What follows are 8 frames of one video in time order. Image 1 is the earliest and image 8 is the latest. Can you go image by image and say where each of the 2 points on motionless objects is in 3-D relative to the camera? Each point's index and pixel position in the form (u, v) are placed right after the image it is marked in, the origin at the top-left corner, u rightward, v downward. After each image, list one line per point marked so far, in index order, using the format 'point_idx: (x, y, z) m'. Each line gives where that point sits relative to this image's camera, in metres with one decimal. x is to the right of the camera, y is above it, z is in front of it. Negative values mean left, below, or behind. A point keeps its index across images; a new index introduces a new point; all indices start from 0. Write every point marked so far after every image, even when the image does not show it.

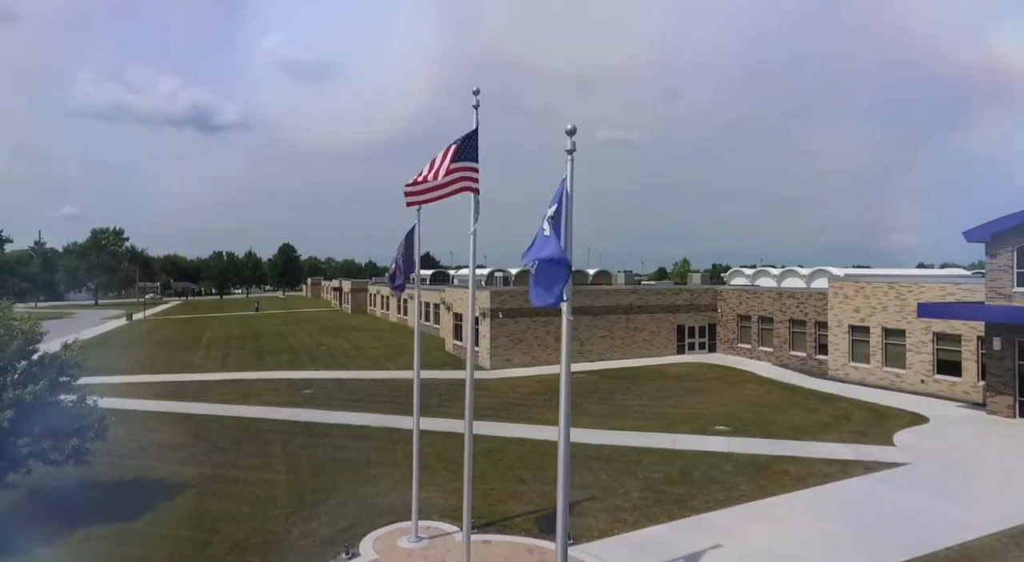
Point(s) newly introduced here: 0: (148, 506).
0: (-7.2, -4.5, +13.1) m
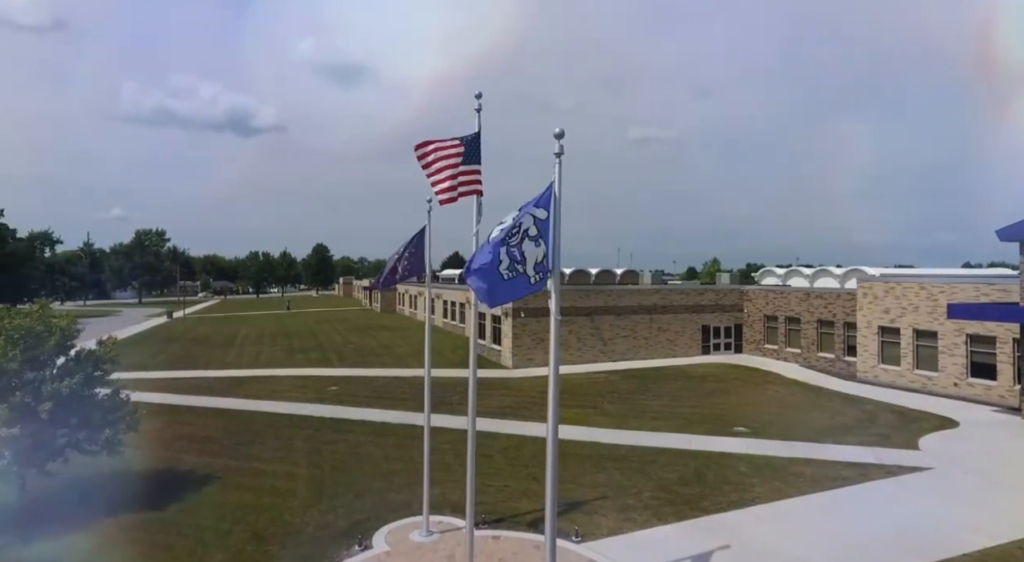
0: (-7.0, -4.5, +13.7) m
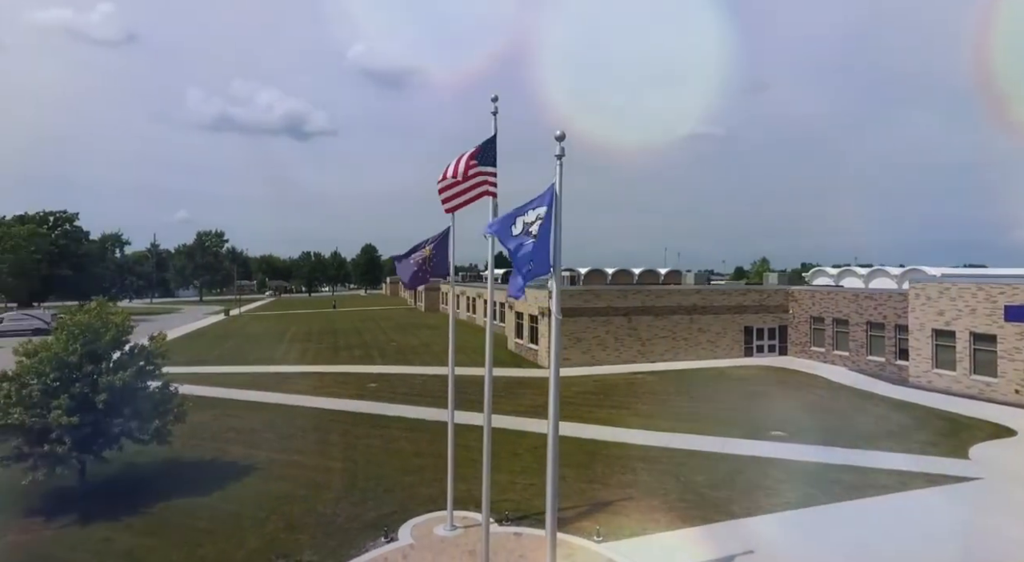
0: (-6.4, -4.5, +14.5) m
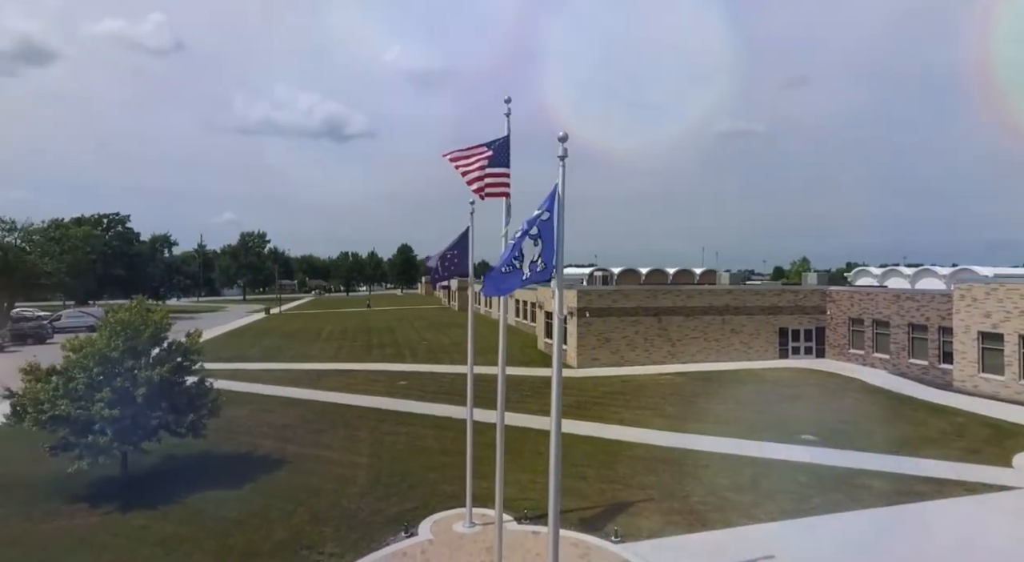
0: (-5.9, -4.5, +15.0) m
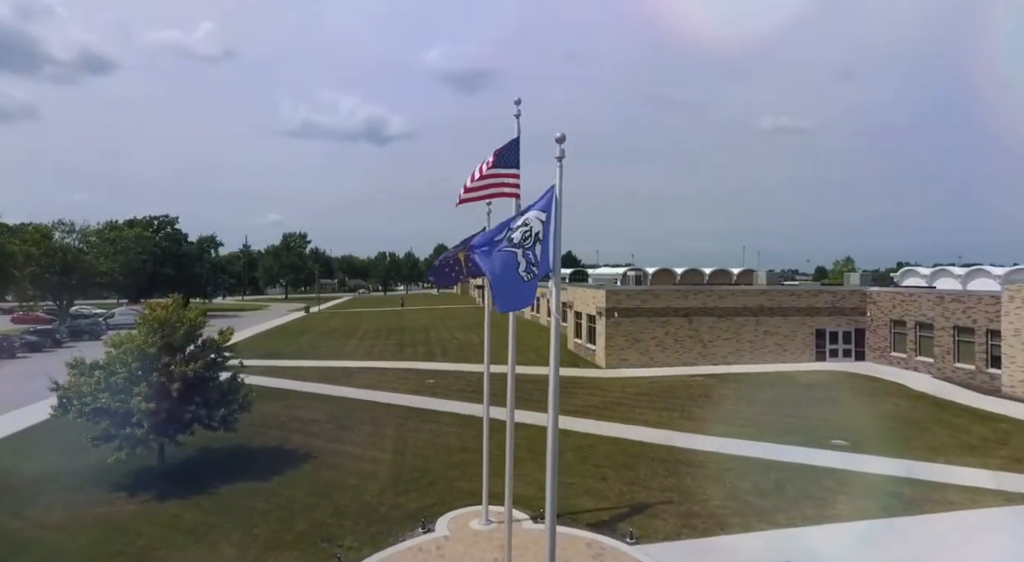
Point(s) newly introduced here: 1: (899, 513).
0: (-5.5, -4.5, +15.5) m
1: (+7.3, -4.4, +12.6) m
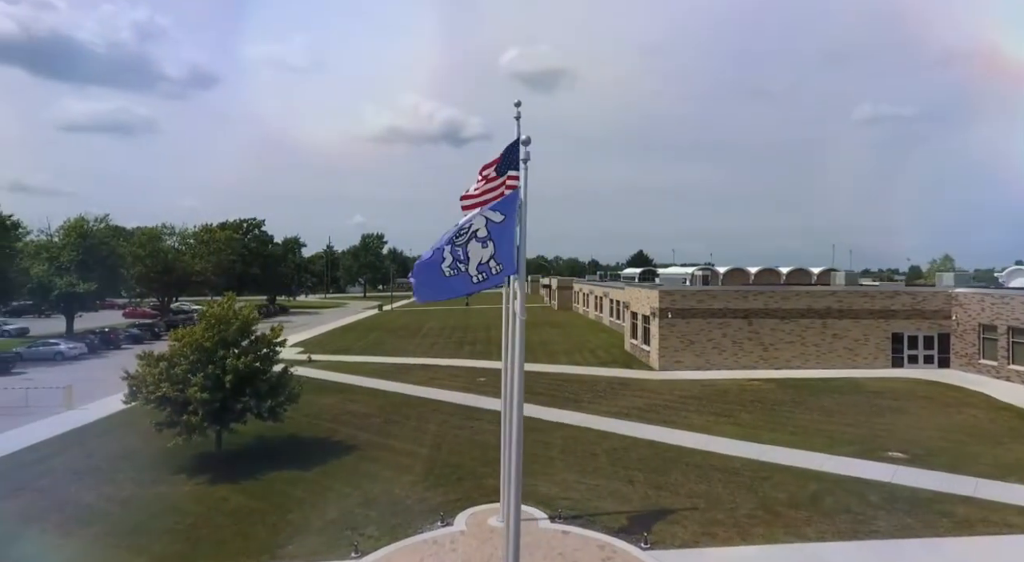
0: (-4.7, -4.4, +16.3) m
1: (+7.5, -4.5, +11.5) m
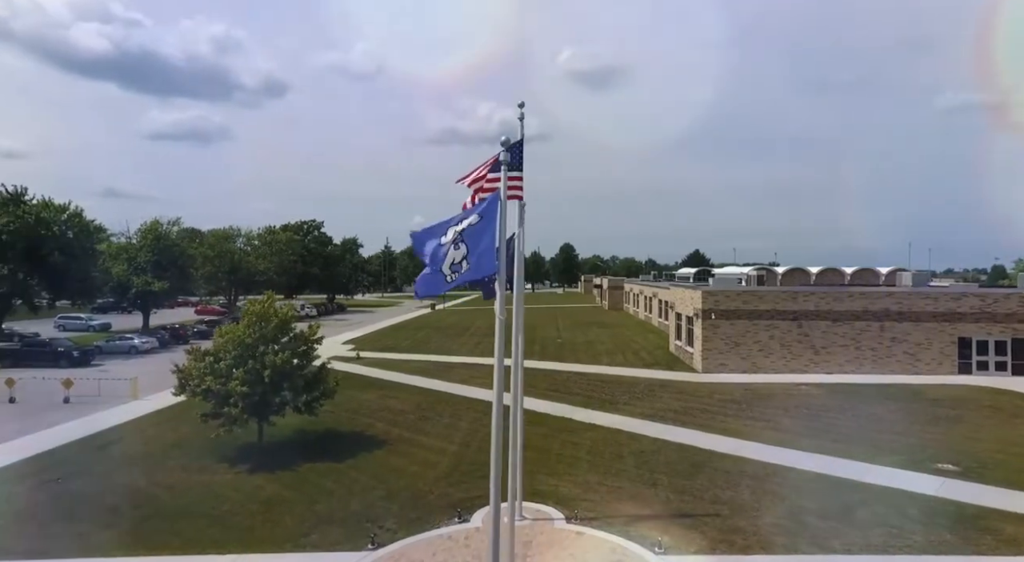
0: (-4.0, -4.4, +16.8) m
1: (+7.6, -4.4, +10.7) m
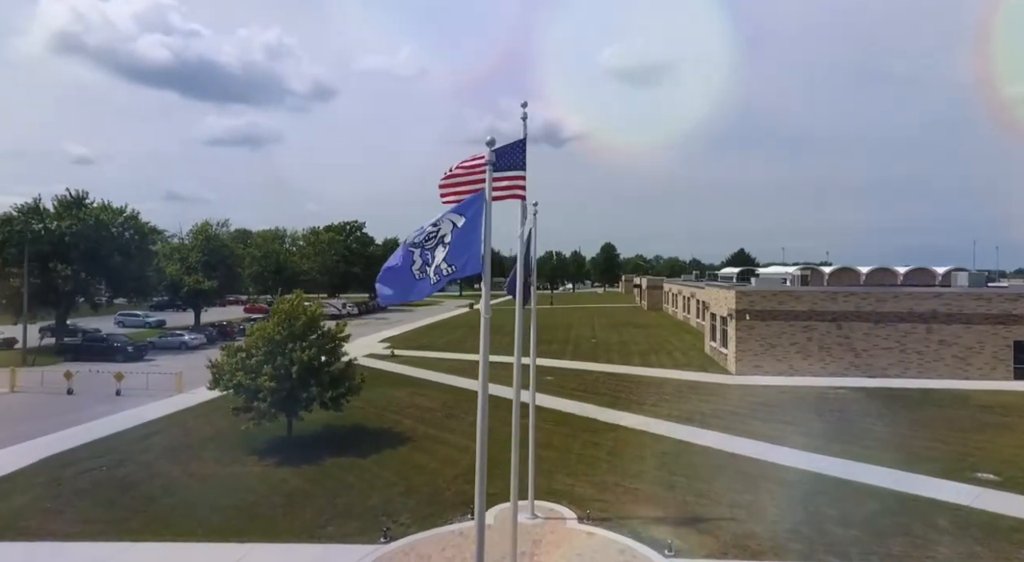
0: (-3.4, -4.4, +17.0) m
1: (+7.7, -4.4, +10.0) m
